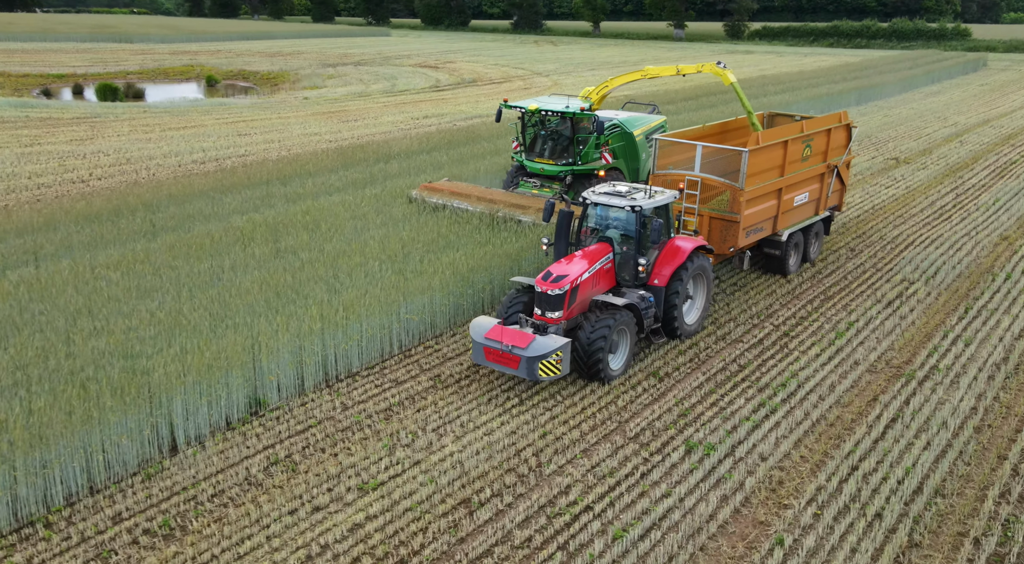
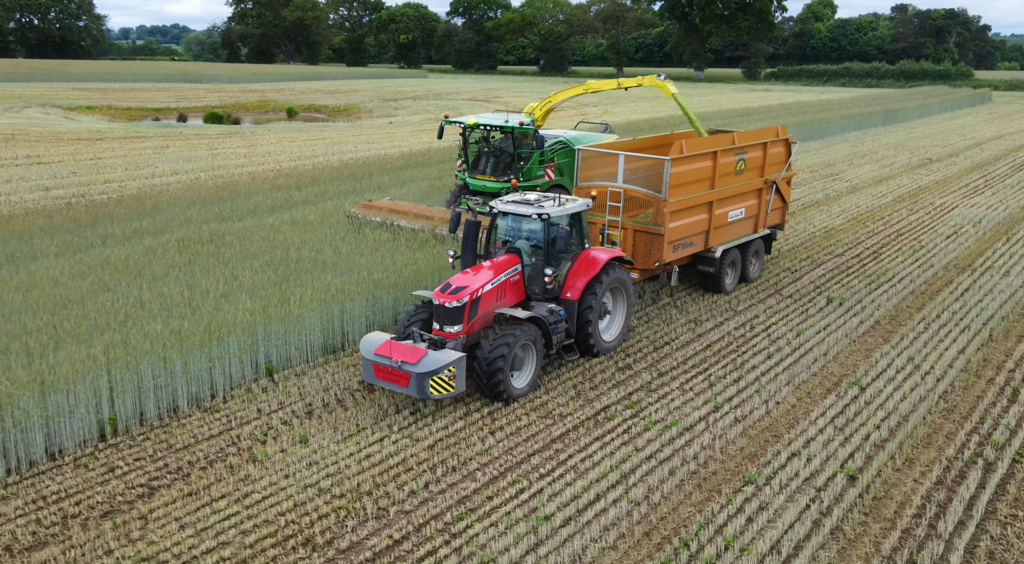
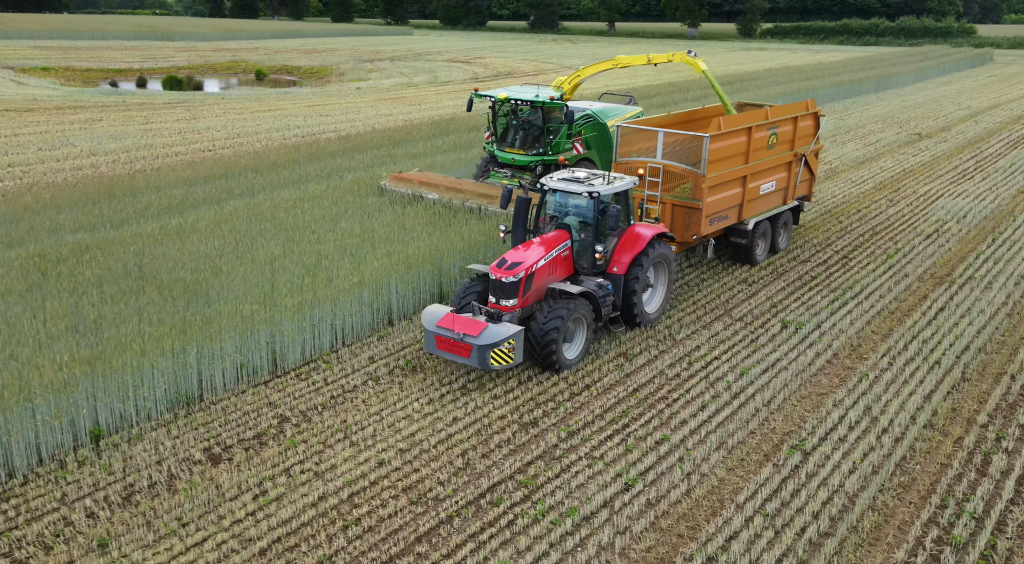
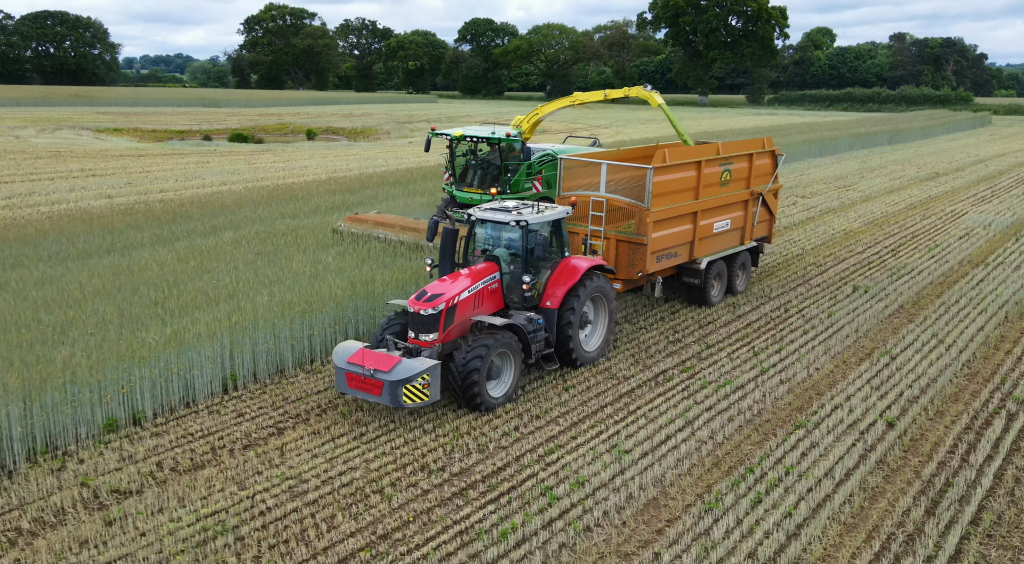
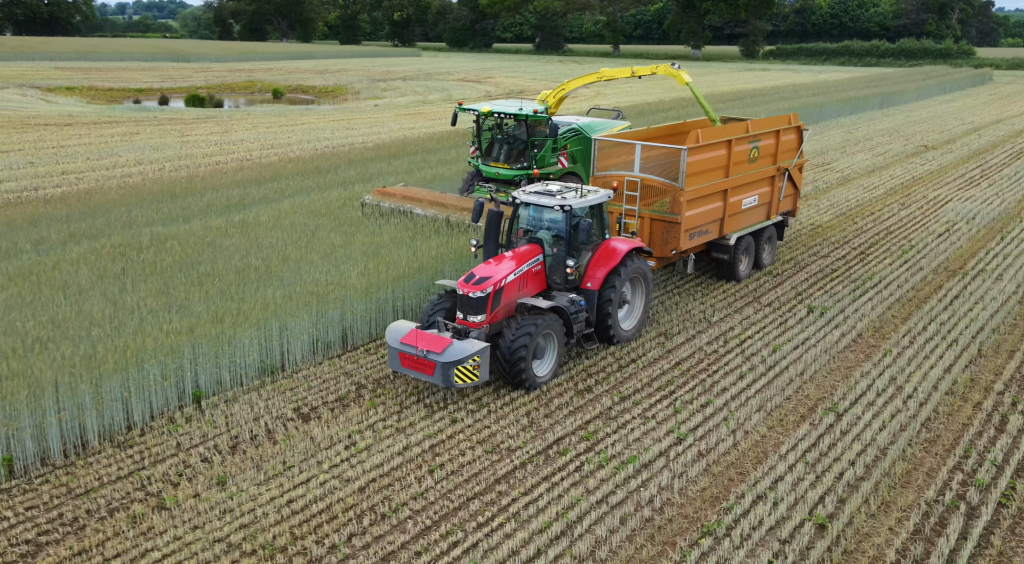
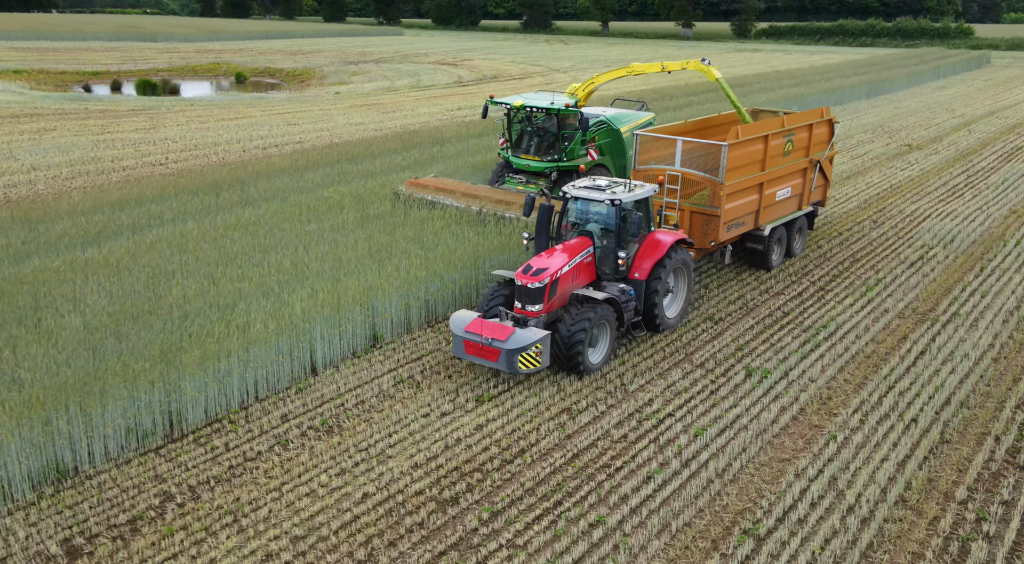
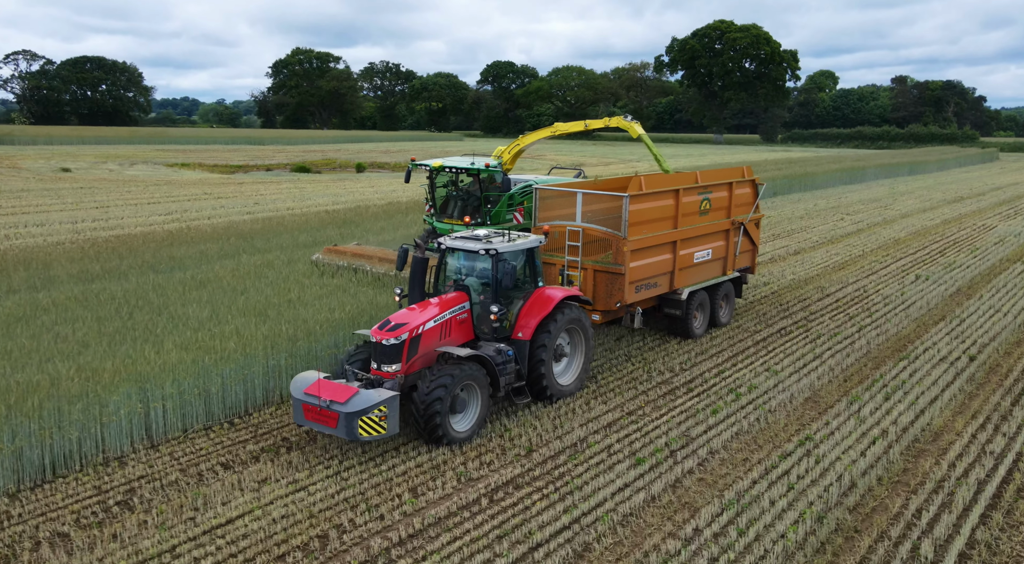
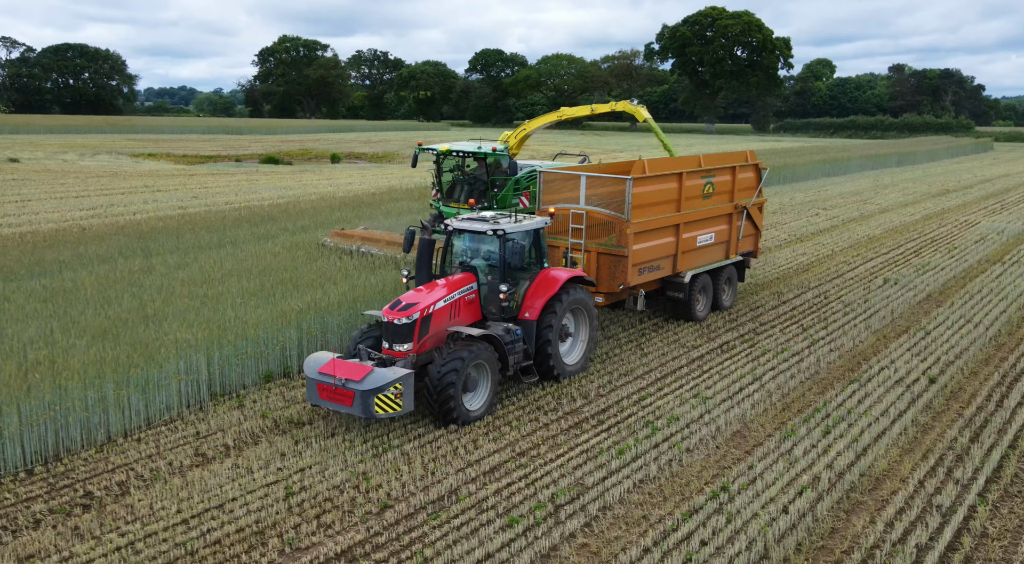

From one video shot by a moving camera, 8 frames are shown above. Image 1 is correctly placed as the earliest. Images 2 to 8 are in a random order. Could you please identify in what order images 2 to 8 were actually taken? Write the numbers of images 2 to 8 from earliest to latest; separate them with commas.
6, 3, 5, 2, 4, 8, 7
